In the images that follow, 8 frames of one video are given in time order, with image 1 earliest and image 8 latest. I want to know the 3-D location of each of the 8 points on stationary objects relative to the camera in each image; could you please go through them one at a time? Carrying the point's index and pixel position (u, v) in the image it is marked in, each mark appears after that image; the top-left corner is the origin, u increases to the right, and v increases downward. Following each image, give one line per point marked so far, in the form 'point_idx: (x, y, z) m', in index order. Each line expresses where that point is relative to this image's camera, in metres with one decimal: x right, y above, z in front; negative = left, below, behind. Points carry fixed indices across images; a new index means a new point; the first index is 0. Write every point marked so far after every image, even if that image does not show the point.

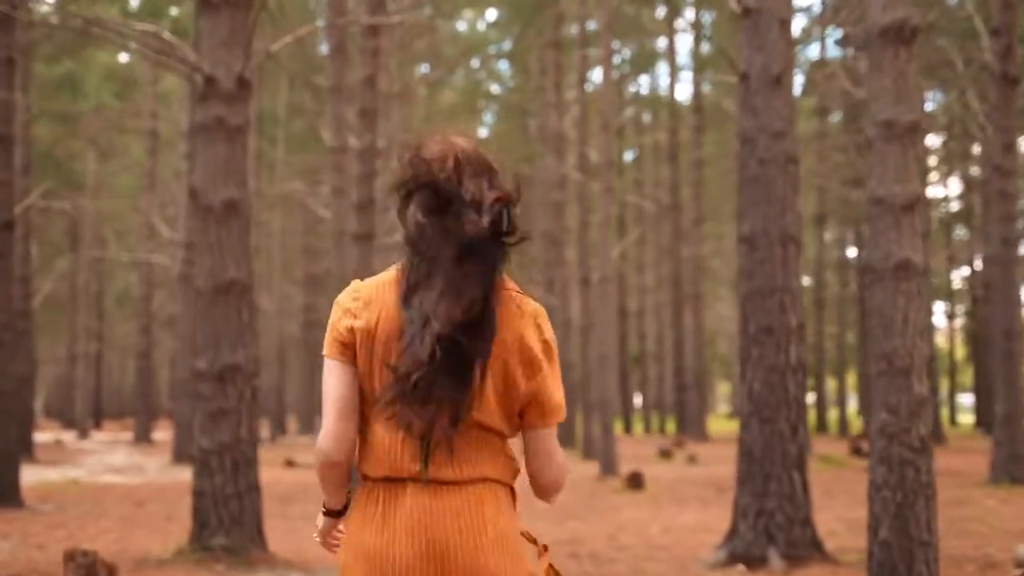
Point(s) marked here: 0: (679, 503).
0: (+1.8, -2.3, +13.2) m
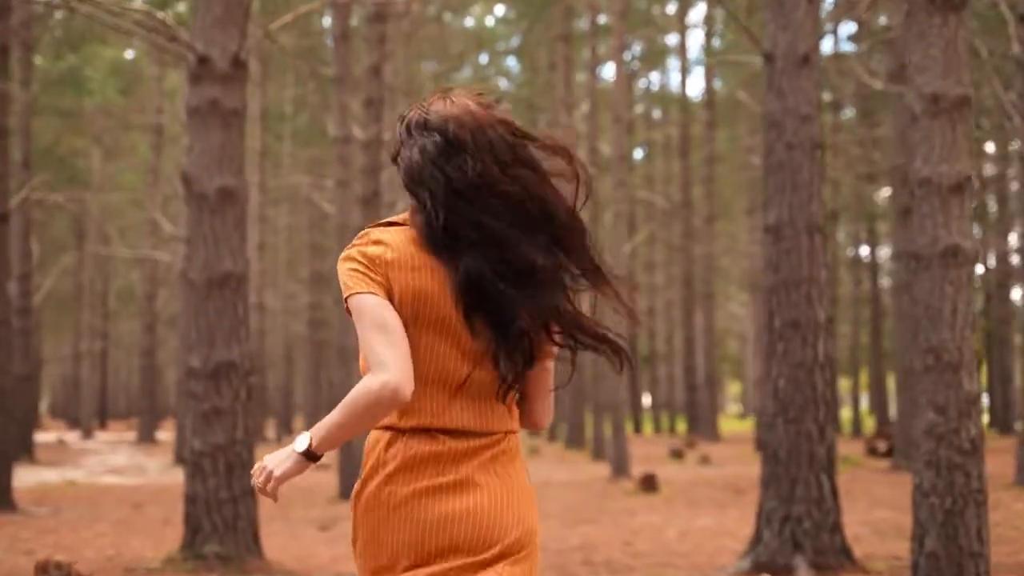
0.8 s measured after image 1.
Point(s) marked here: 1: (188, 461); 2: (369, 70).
0: (+1.9, -2.2, +12.8) m
1: (-2.1, -1.1, +8.1) m
2: (-1.8, +2.8, +16.0) m
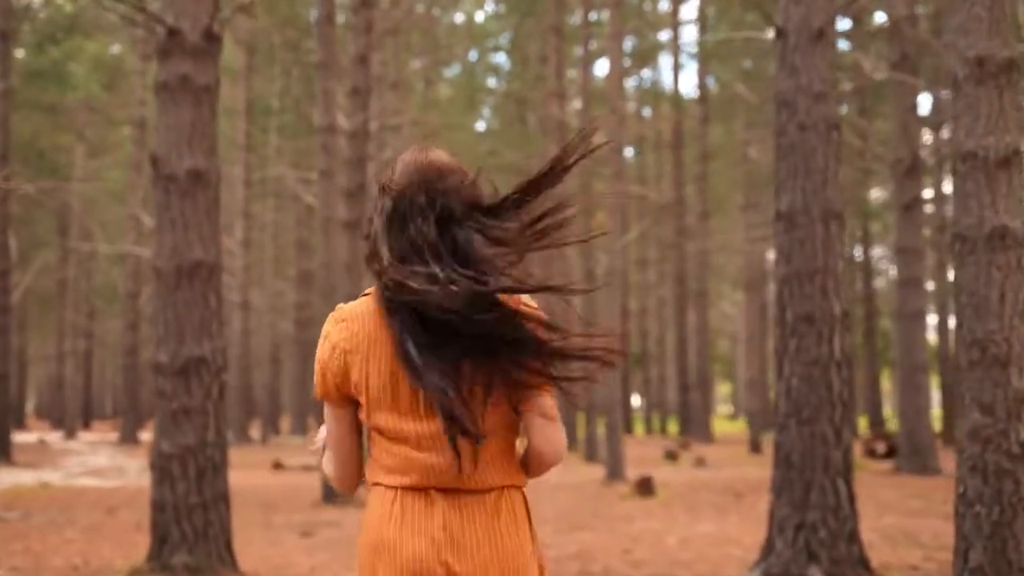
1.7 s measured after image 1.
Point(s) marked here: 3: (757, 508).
0: (+1.8, -2.2, +12.2) m
1: (-2.1, -1.1, +7.5) m
2: (-1.9, +2.8, +15.4) m
3: (+2.4, -2.2, +12.4) m
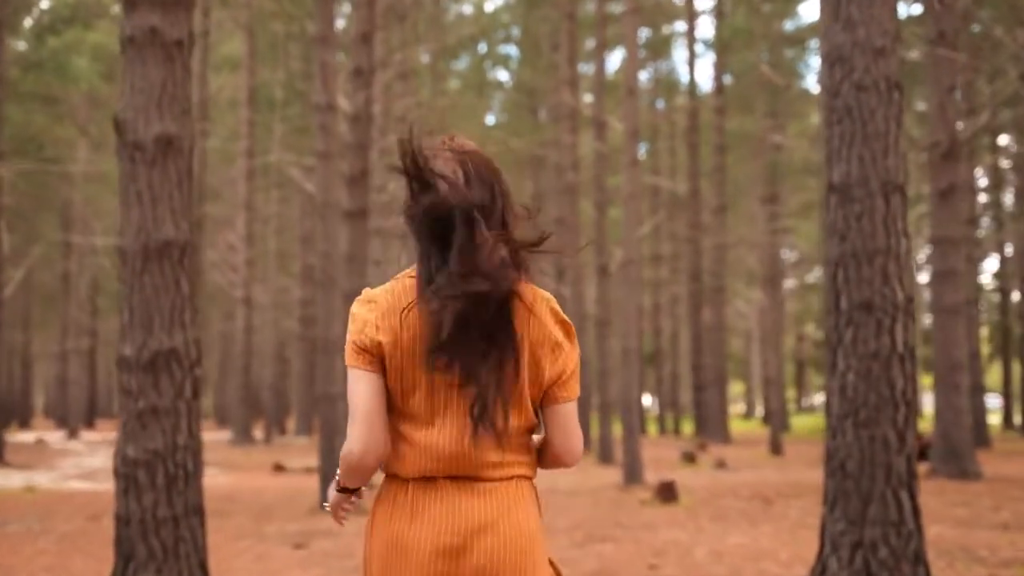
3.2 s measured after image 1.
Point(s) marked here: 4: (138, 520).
0: (+1.9, -2.1, +11.2) m
1: (-2.1, -1.0, +6.6) m
2: (-1.8, +2.9, +14.5) m
3: (+2.5, -2.1, +11.4) m
4: (-1.9, -1.2, +6.5) m
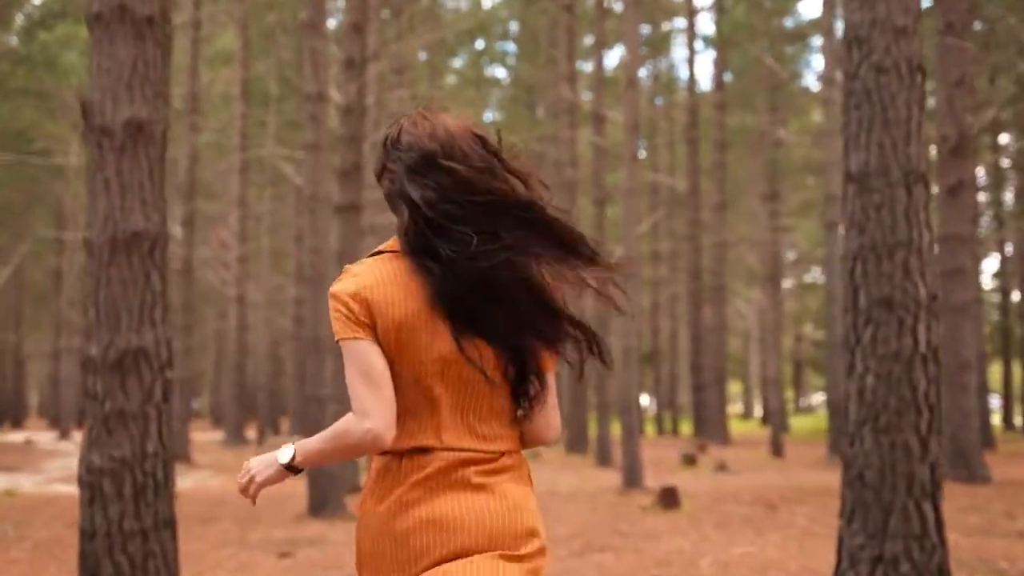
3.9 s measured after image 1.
0: (+1.9, -2.1, +10.8) m
1: (-2.1, -0.9, +6.1) m
2: (-1.8, +2.9, +14.0) m
3: (+2.5, -2.1, +11.0) m
4: (-2.0, -1.2, +6.1) m
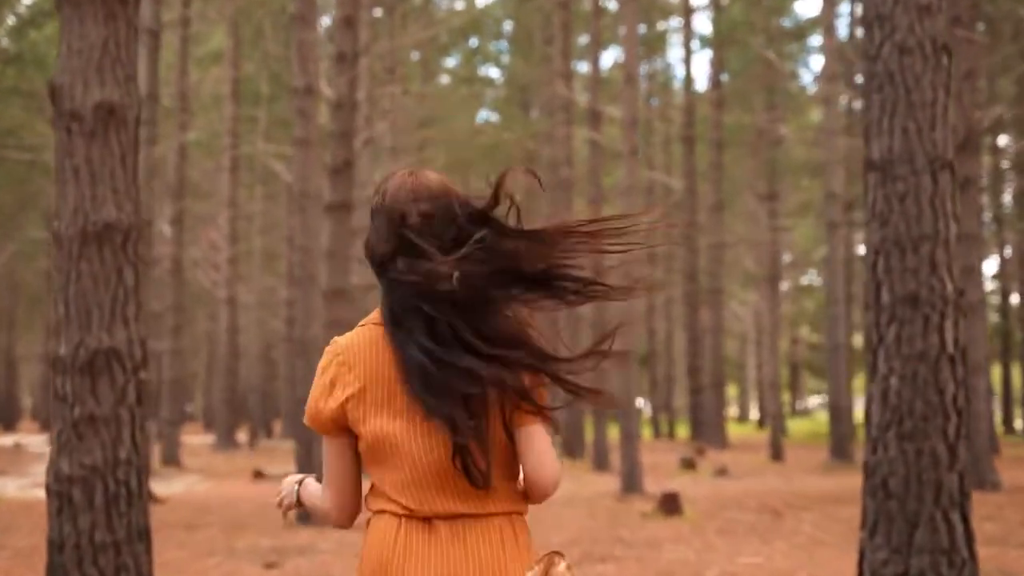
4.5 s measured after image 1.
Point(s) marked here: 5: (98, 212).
0: (+1.8, -2.1, +10.4) m
1: (-2.1, -0.9, +5.7) m
2: (-1.9, +2.9, +13.6) m
3: (+2.5, -2.1, +10.6) m
4: (-2.0, -1.2, +5.7) m
5: (-1.9, +0.3, +5.7) m
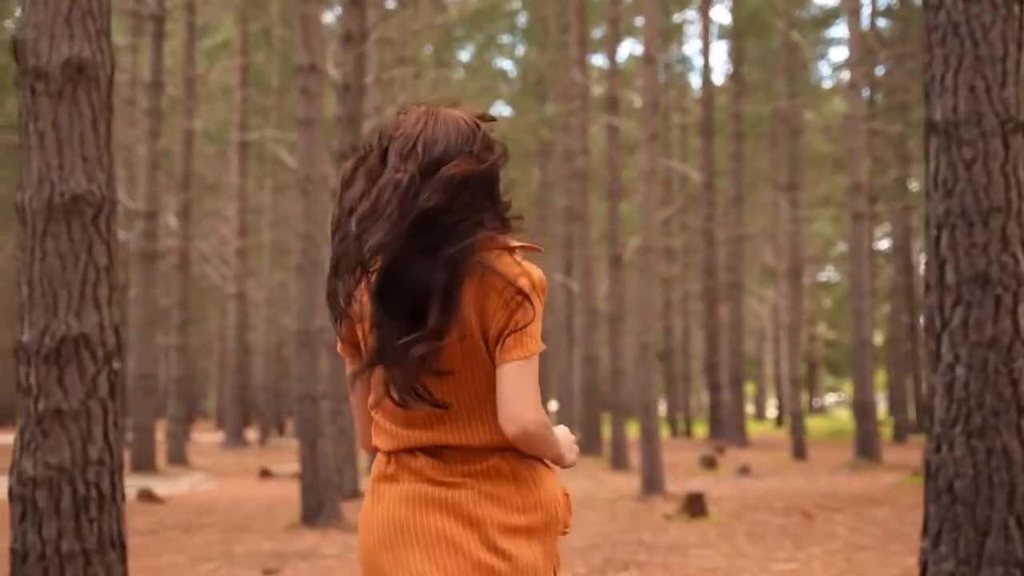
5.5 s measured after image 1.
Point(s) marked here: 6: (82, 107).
0: (+2.0, -2.0, +9.8) m
1: (-2.0, -0.8, +5.1) m
2: (-1.7, +3.0, +13.0) m
3: (+2.6, -2.0, +9.9) m
4: (-1.9, -1.1, +5.0) m
5: (-1.8, +0.4, +5.1) m
6: (-1.8, +0.8, +5.2) m
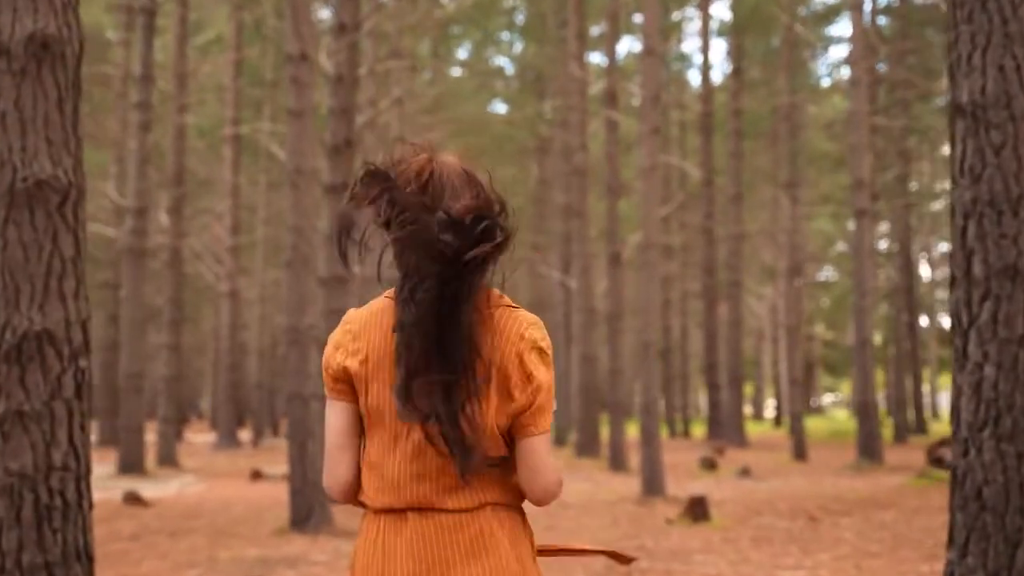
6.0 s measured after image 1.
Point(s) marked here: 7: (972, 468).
0: (+1.9, -1.9, +9.4) m
1: (-2.0, -0.8, +4.8) m
2: (-1.7, +3.1, +12.7) m
3: (+2.6, -2.0, +9.6) m
4: (-1.9, -1.0, +4.7) m
5: (-1.8, +0.5, +4.8) m
6: (-1.8, +0.8, +4.8) m
7: (+1.7, -0.7, +4.7) m
